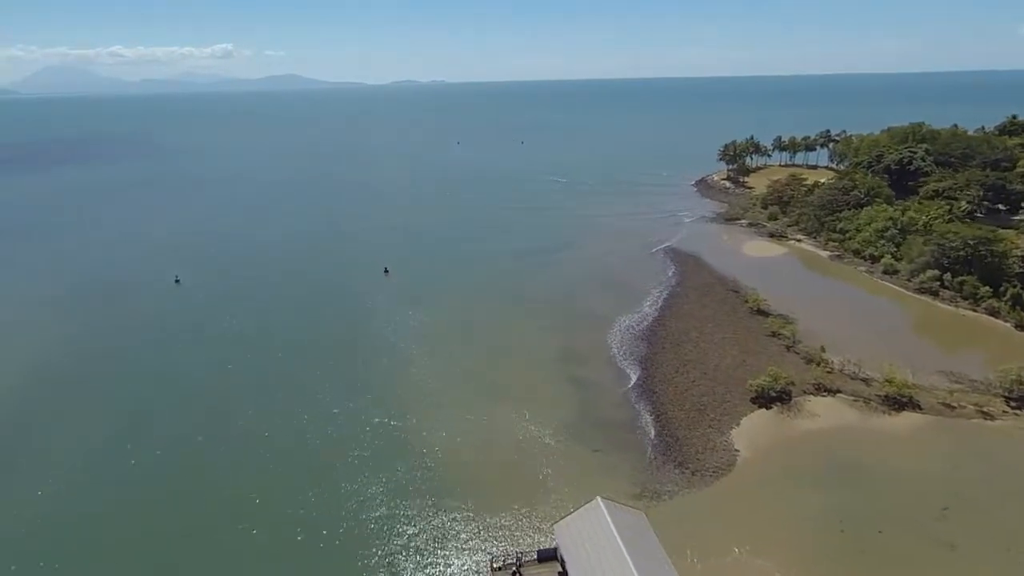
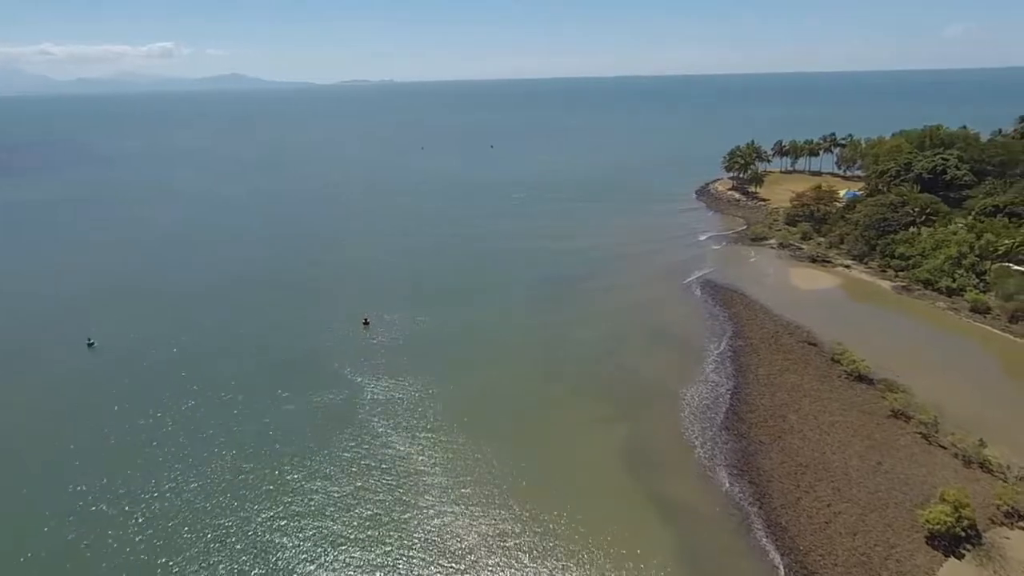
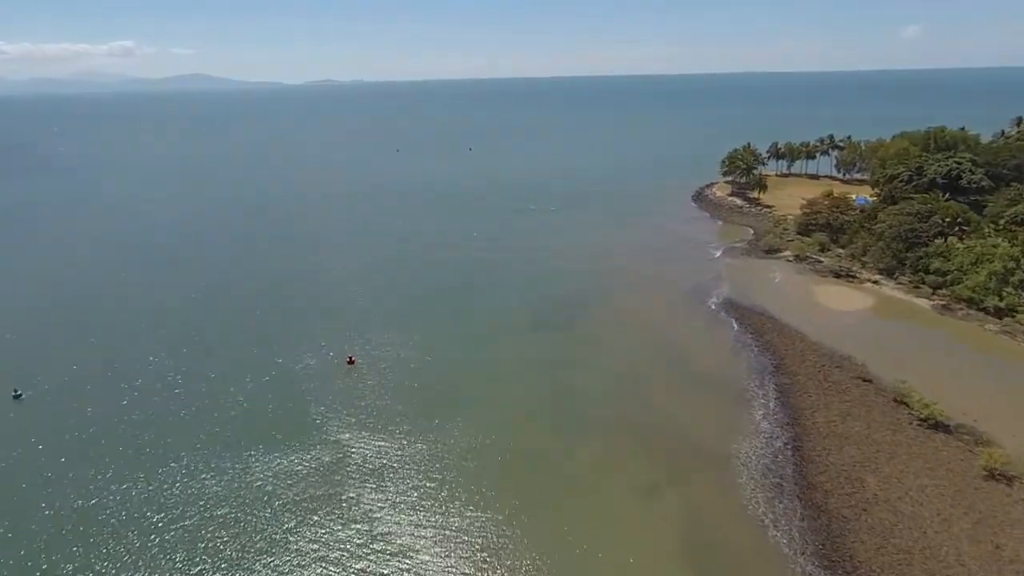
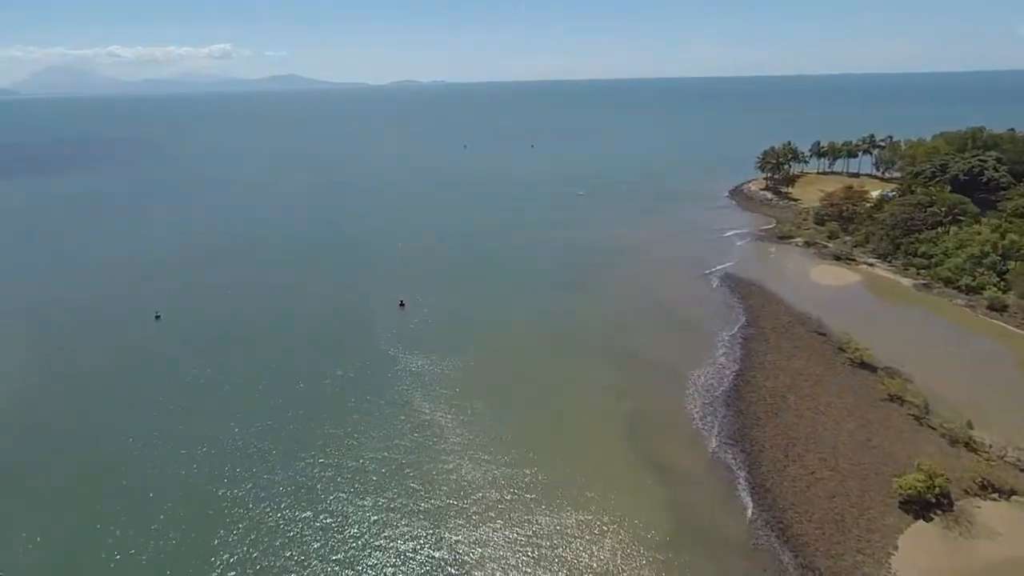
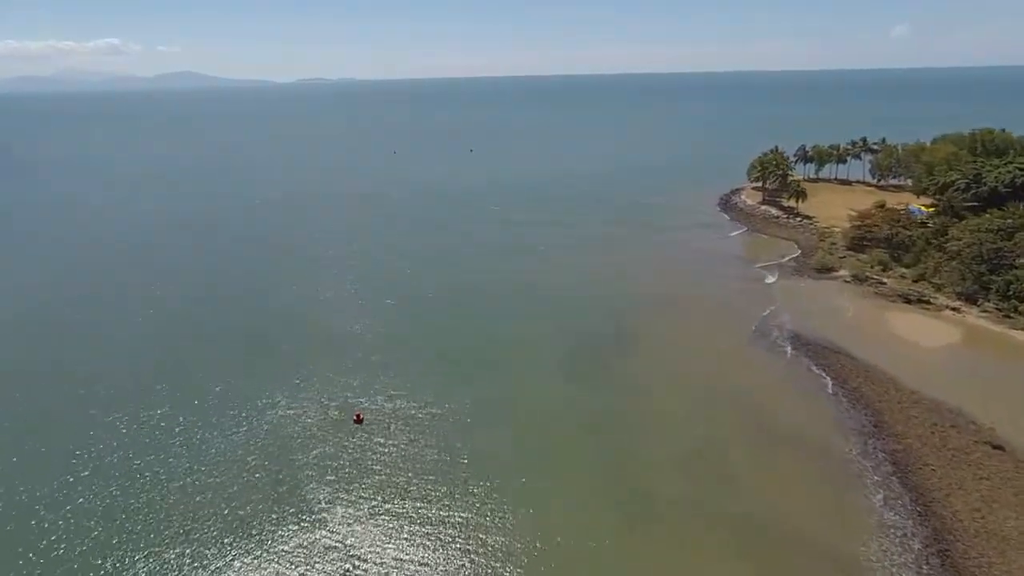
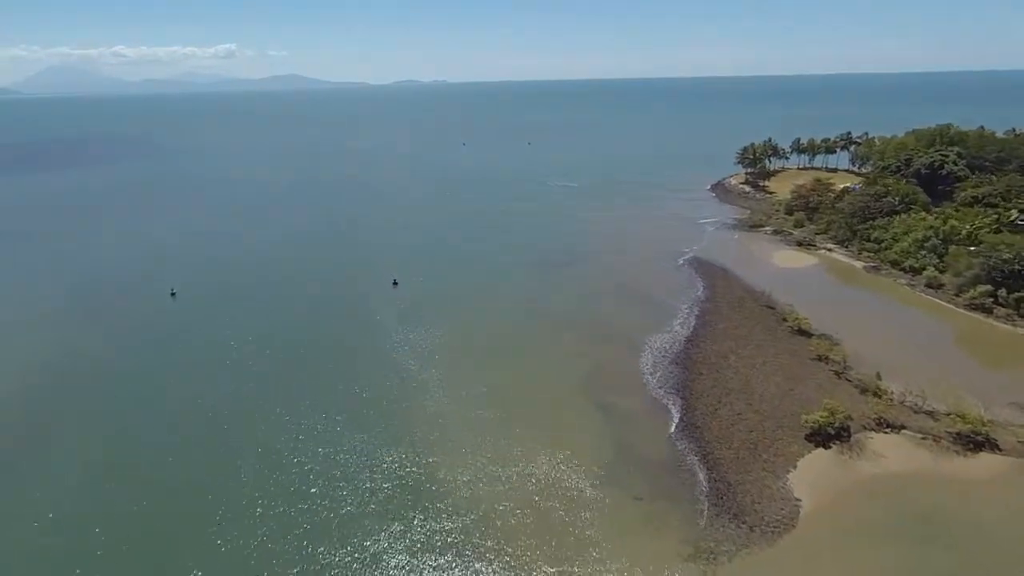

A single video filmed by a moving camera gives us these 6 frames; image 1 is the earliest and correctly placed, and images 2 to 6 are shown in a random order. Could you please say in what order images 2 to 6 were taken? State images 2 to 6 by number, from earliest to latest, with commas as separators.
6, 4, 2, 3, 5
